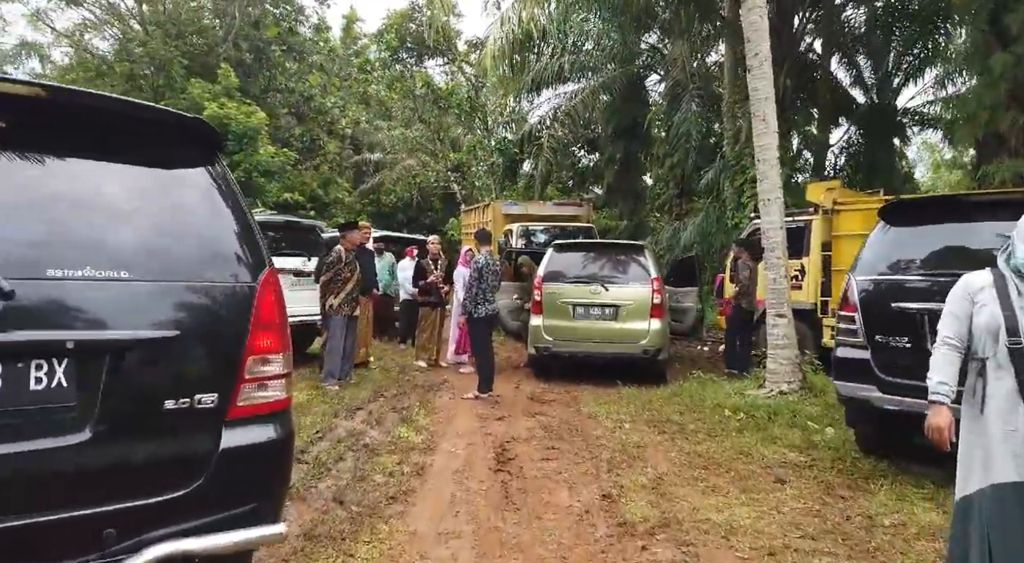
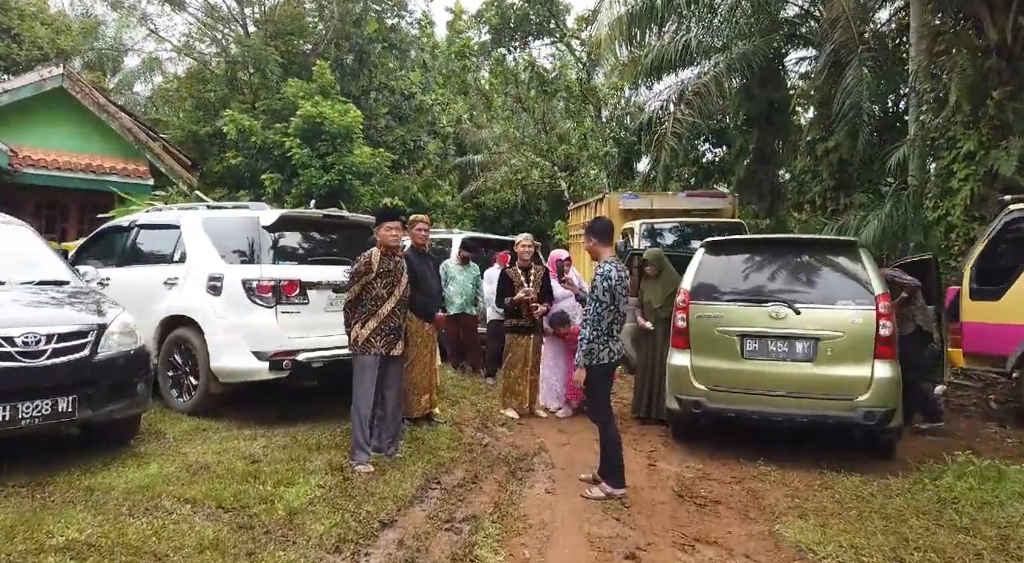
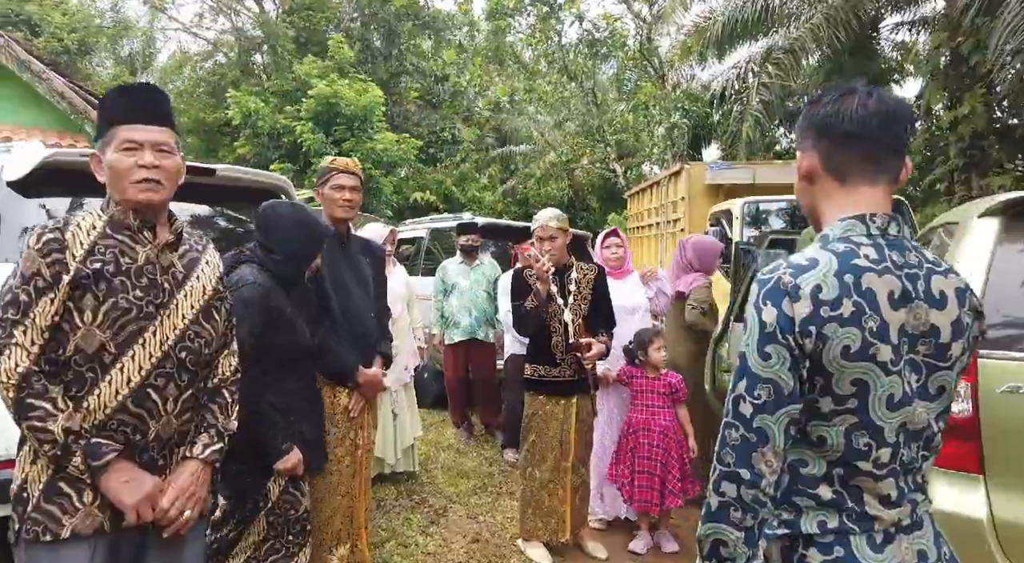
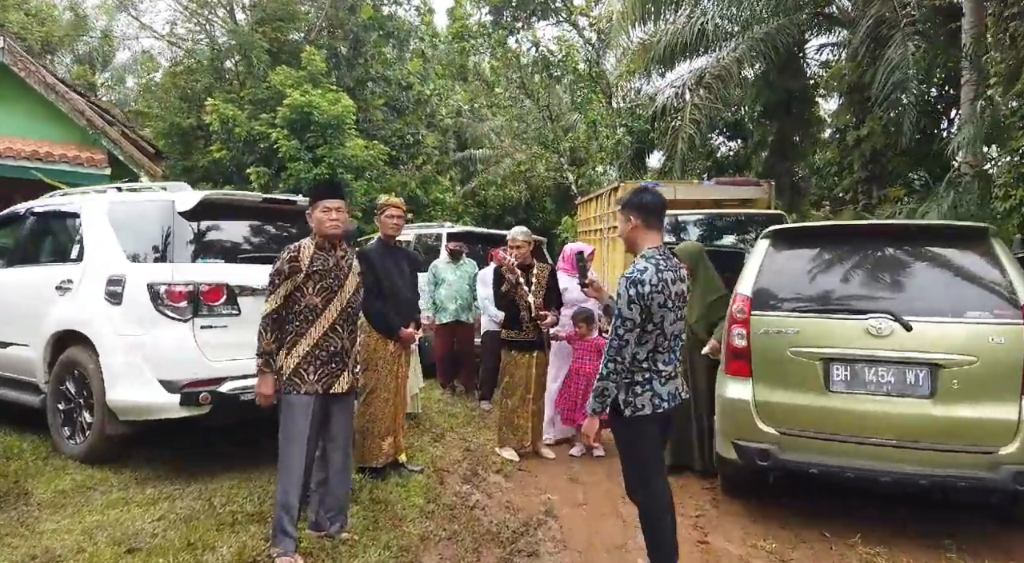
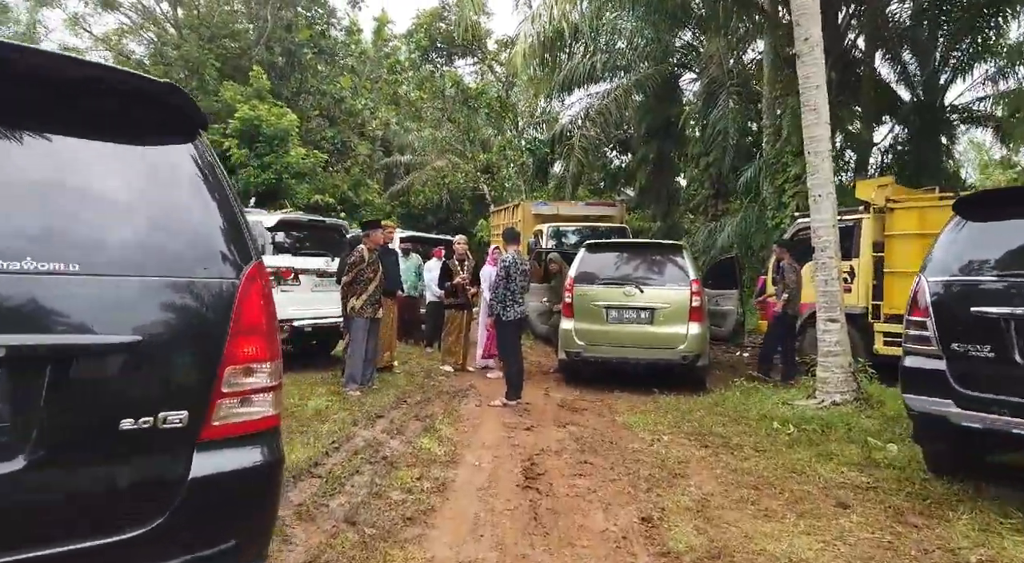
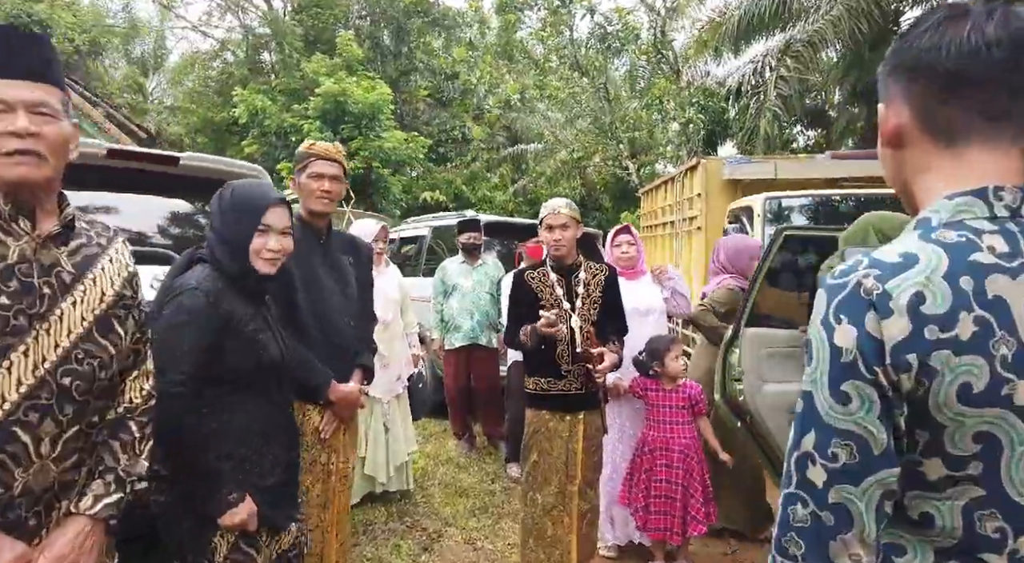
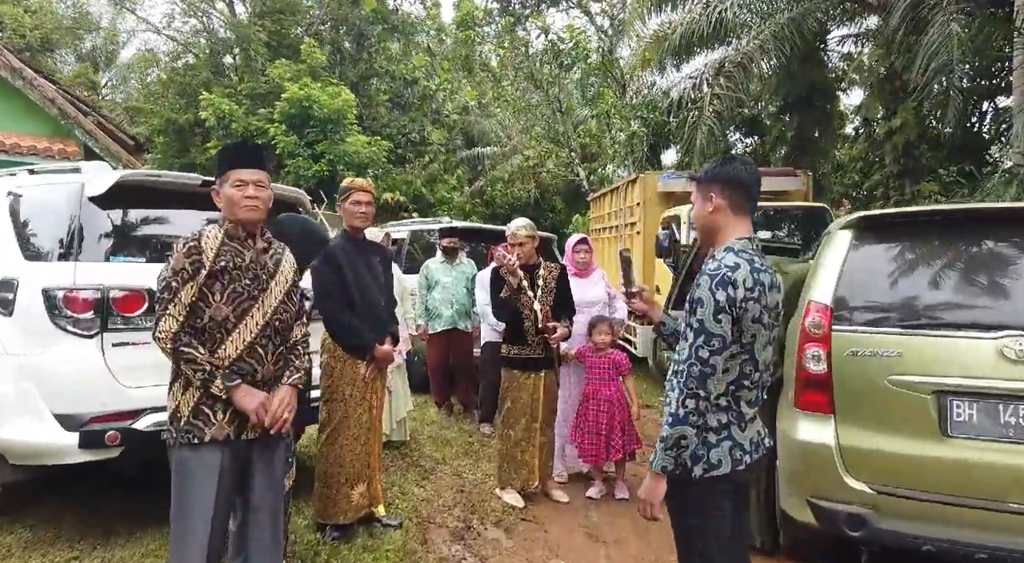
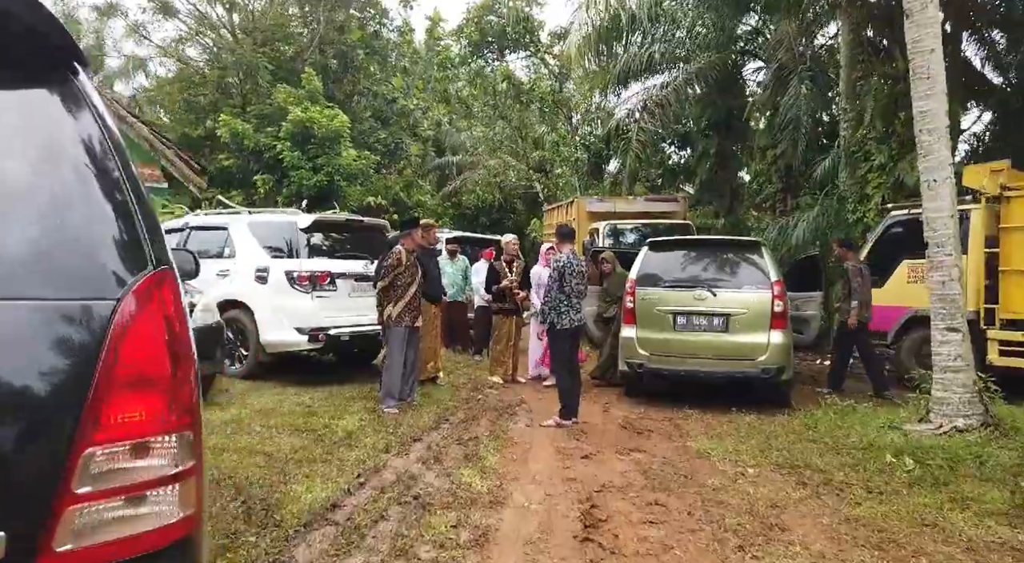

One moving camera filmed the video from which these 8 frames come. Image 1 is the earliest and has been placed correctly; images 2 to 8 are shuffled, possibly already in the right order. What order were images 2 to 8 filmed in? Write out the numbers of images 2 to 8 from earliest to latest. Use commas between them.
5, 8, 2, 4, 7, 3, 6
